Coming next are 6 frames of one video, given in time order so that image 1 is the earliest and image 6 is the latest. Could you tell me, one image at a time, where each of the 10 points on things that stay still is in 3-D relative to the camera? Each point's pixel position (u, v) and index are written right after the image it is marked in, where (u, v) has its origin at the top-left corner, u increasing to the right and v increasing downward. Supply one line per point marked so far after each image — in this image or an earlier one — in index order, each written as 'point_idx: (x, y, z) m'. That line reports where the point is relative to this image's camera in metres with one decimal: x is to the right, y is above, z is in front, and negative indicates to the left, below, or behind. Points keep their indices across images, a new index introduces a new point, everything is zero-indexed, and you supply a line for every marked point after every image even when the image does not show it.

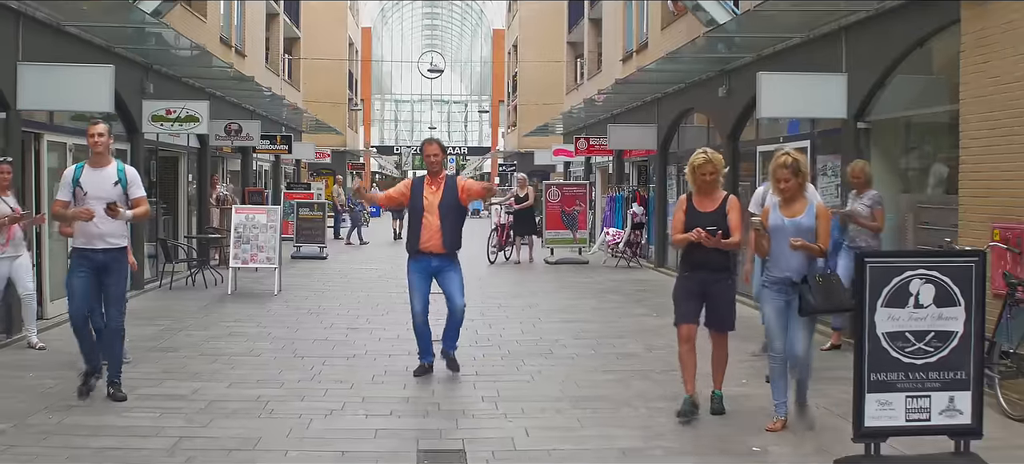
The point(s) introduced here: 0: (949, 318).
0: (+2.2, -0.4, +4.6) m
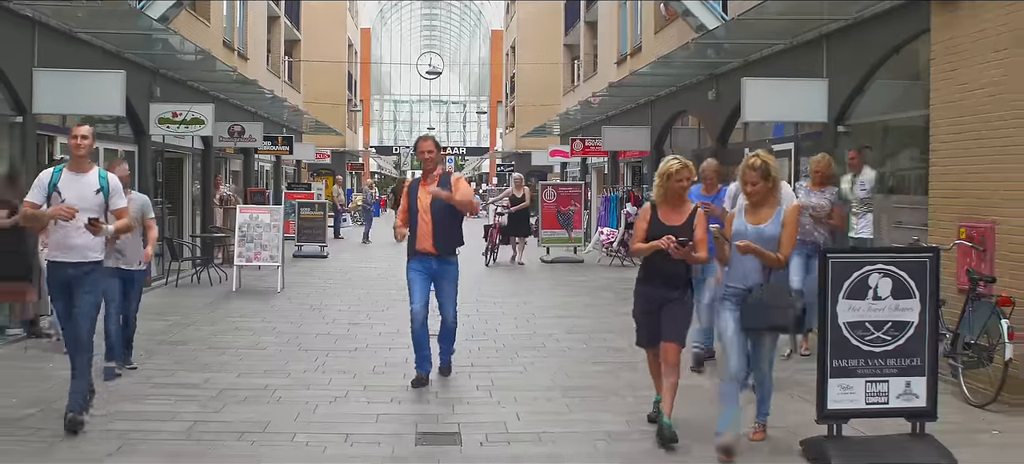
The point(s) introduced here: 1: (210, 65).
0: (+2.1, -0.4, +5.0) m
1: (-4.4, +2.4, +13.4) m
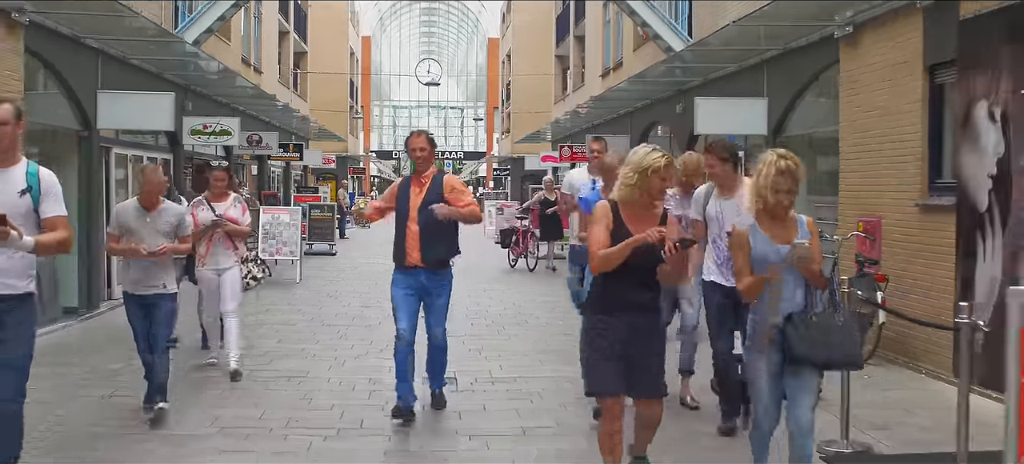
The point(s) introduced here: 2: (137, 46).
0: (+2.0, -0.3, +6.7) m
1: (-4.6, +2.4, +15.2) m
2: (-4.6, +2.3, +11.3) m
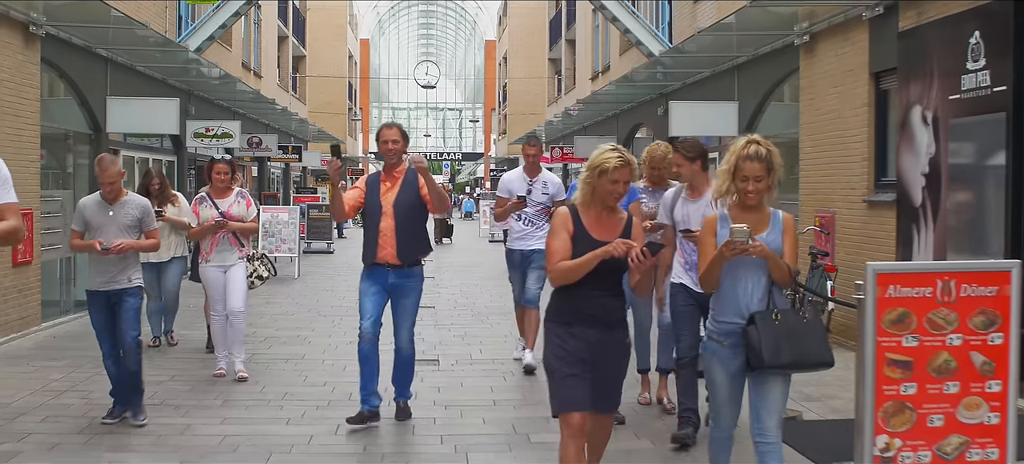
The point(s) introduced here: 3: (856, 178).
0: (+1.8, -0.3, +7.4) m
1: (-4.8, +2.5, +15.9) m
2: (-4.7, +2.3, +12.0) m
3: (+3.3, +0.5, +8.8) m
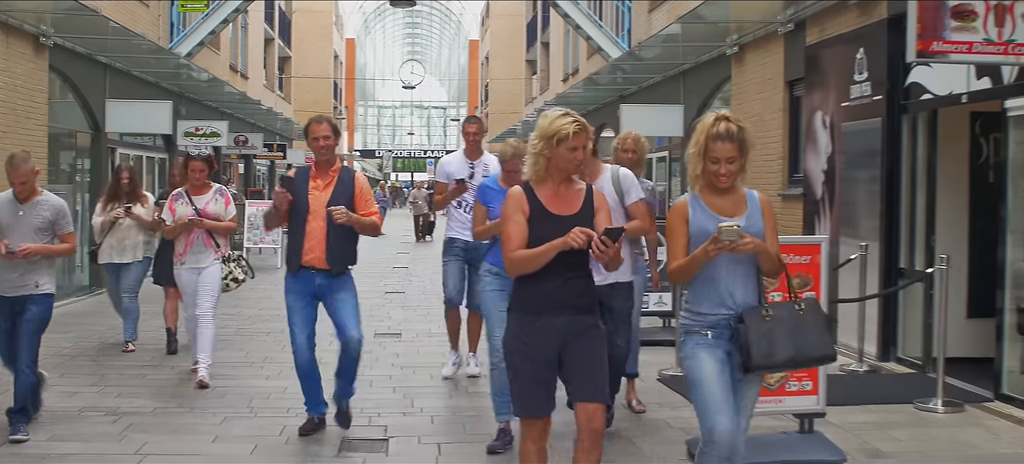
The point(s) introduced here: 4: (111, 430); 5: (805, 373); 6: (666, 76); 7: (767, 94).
0: (+1.4, -0.2, +8.5) m
1: (-5.3, +2.6, +16.9) m
2: (-5.2, +2.4, +13.1) m
3: (+2.8, +0.6, +10.0) m
4: (-2.3, -1.1, +5.3) m
5: (+1.6, -0.8, +4.9) m
6: (+2.4, +2.4, +14.1) m
7: (+2.8, +1.5, +10.2) m
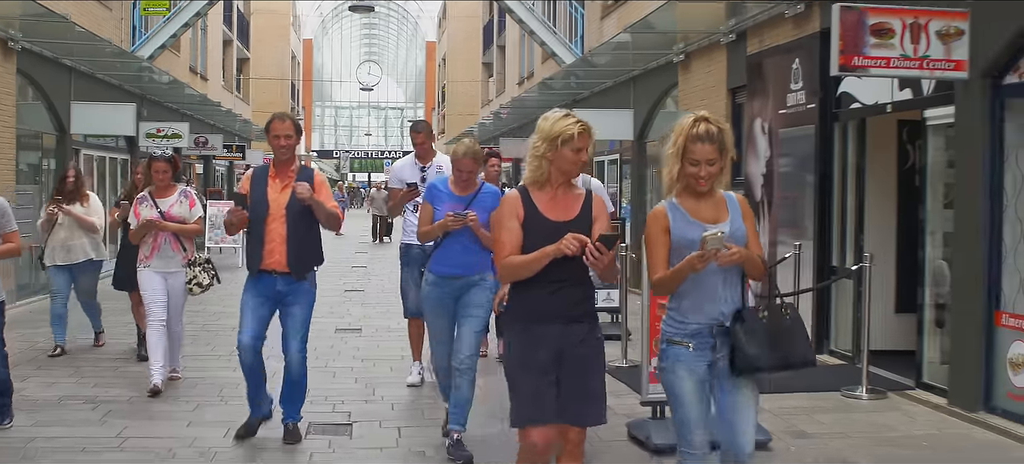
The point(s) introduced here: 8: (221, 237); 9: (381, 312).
0: (+0.9, -0.2, +9.0) m
1: (-6.1, +2.6, +17.0) m
2: (-5.9, +2.4, +13.2) m
3: (+2.3, +0.6, +10.5) m
4: (-2.6, -1.1, +5.6) m
5: (+1.3, -0.7, +5.4) m
6: (+1.7, +2.4, +14.6) m
7: (+2.3, +1.5, +10.7) m
8: (-5.3, -0.1, +16.7) m
9: (-1.5, -0.9, +10.7) m
